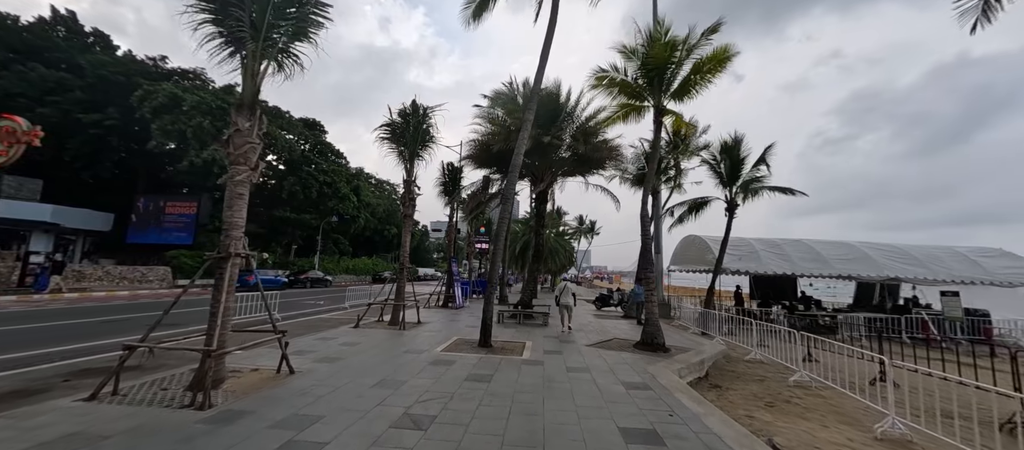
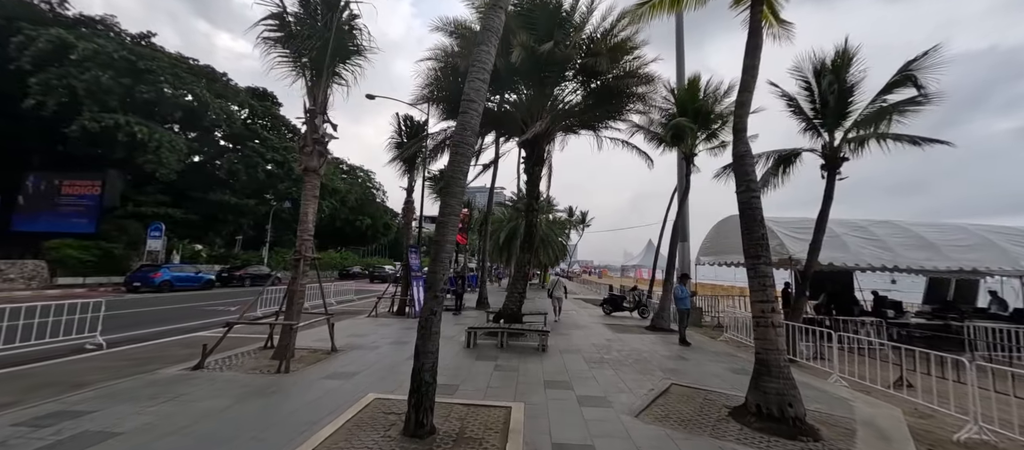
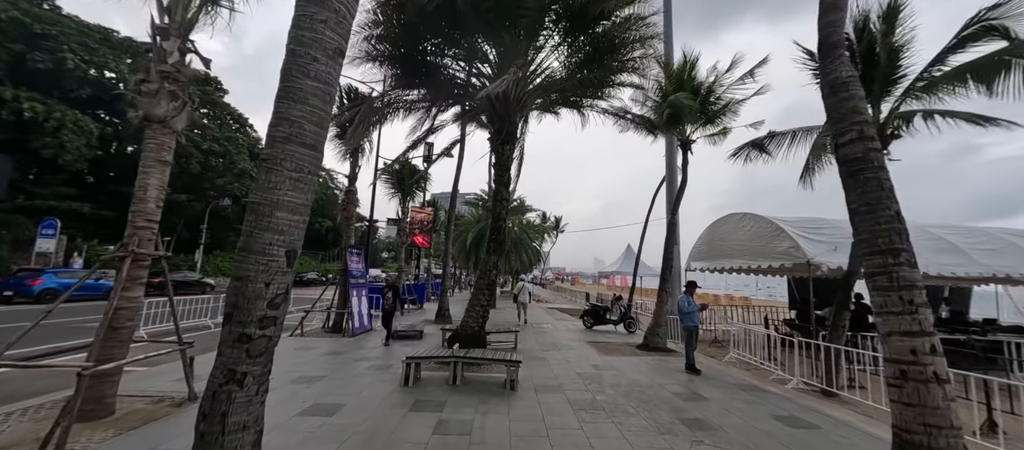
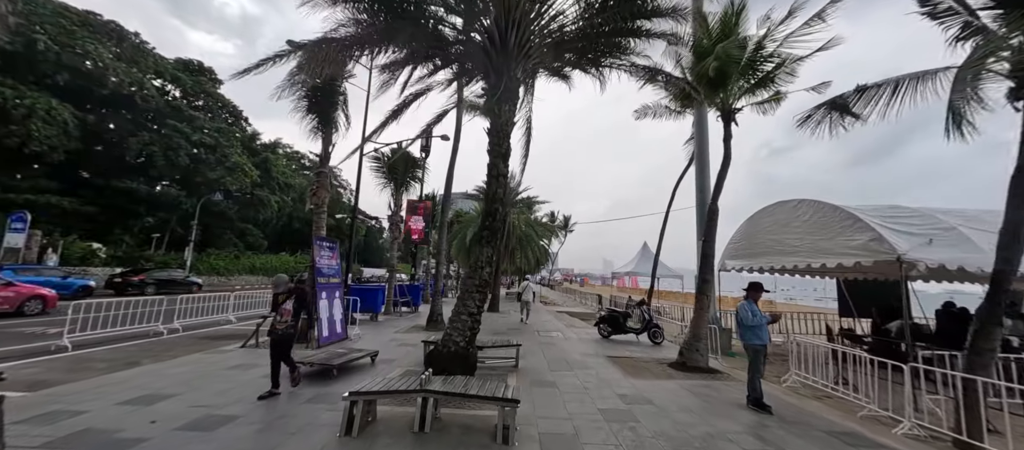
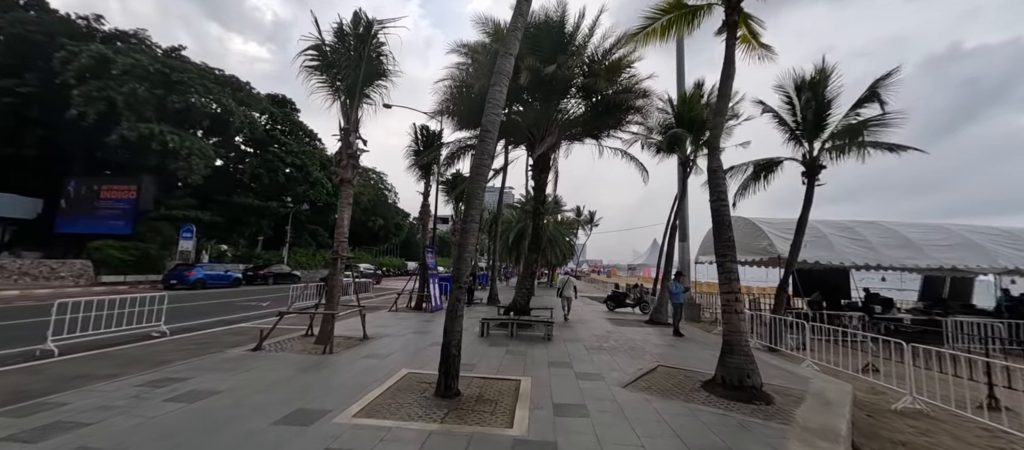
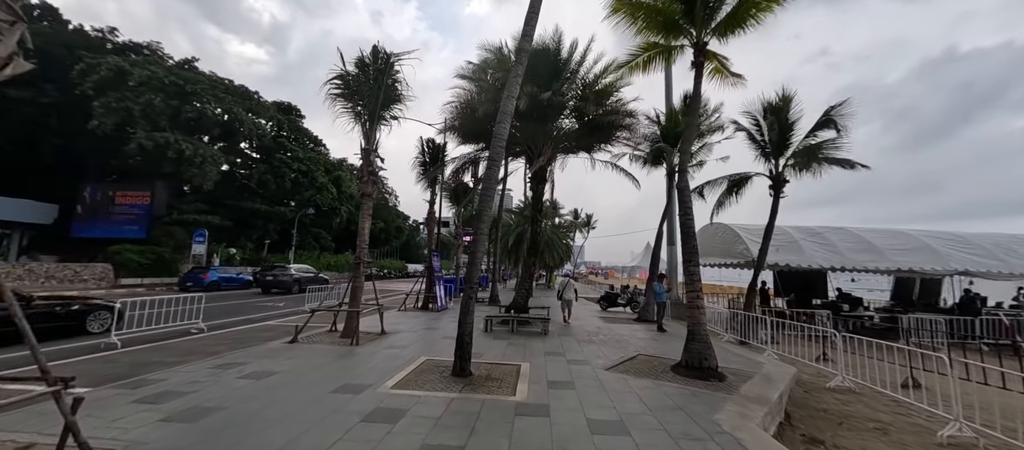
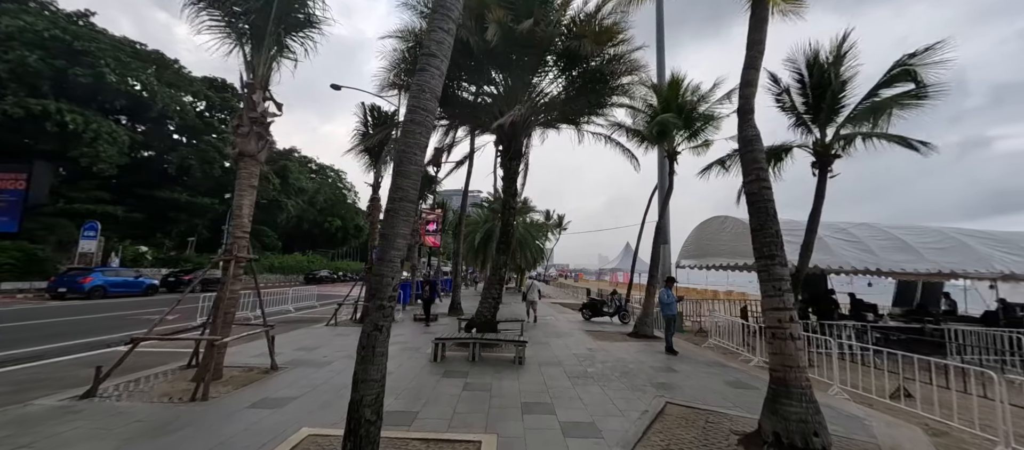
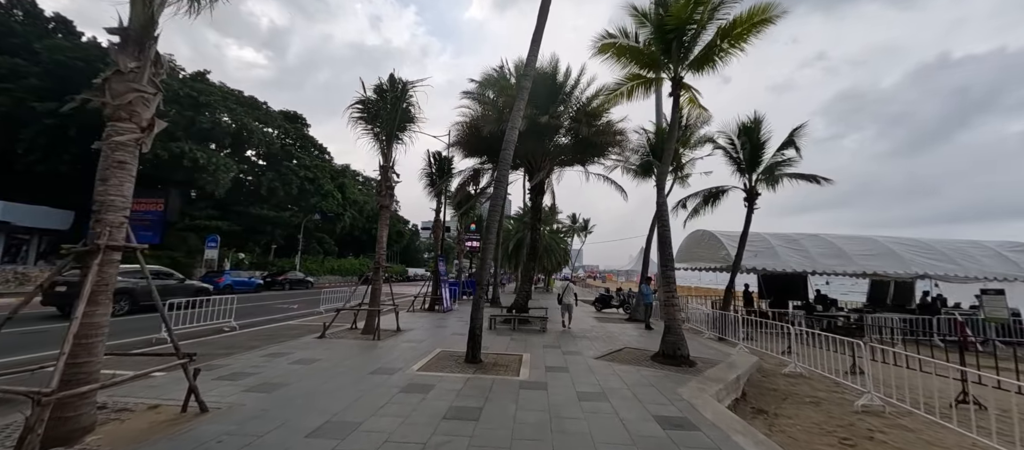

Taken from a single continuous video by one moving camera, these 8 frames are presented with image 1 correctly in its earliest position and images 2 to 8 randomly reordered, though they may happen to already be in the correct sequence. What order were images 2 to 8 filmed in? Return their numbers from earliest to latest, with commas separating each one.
8, 6, 5, 2, 7, 3, 4
